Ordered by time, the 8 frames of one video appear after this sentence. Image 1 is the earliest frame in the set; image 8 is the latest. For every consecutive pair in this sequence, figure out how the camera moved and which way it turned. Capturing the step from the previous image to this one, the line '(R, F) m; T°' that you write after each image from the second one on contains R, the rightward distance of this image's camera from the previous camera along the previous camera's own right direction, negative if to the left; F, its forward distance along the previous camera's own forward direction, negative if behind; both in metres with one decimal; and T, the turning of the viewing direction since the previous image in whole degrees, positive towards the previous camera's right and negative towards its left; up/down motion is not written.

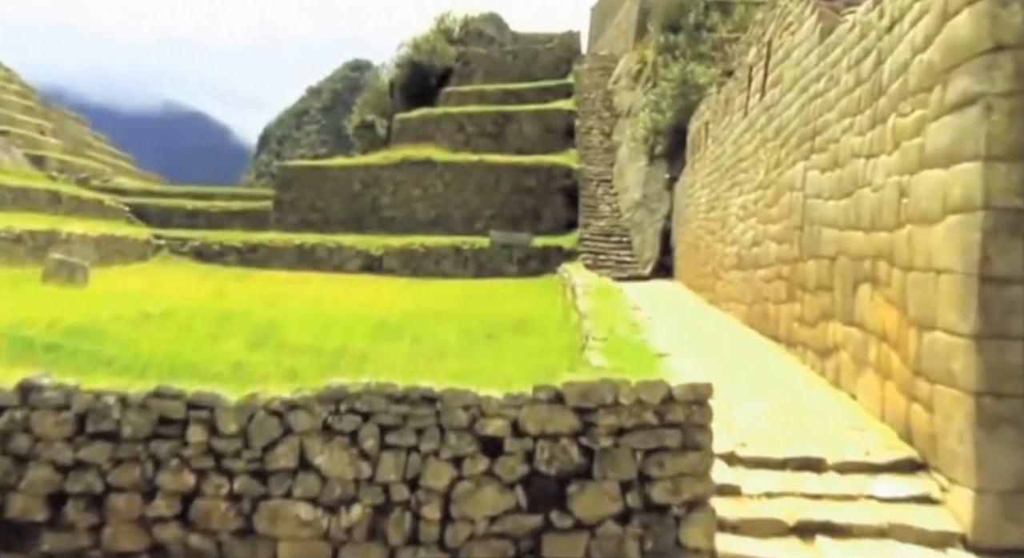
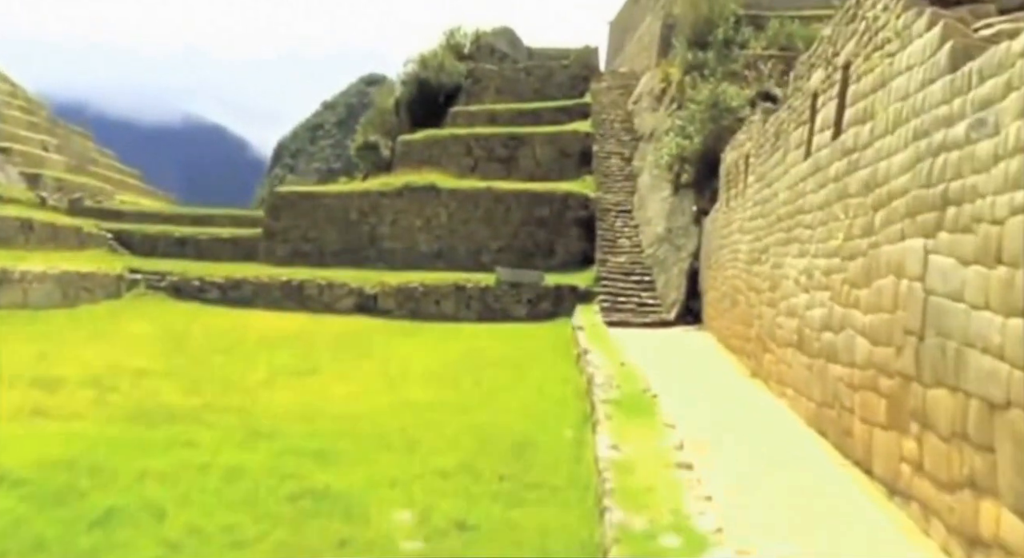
(+0.1, +1.5) m; -1°
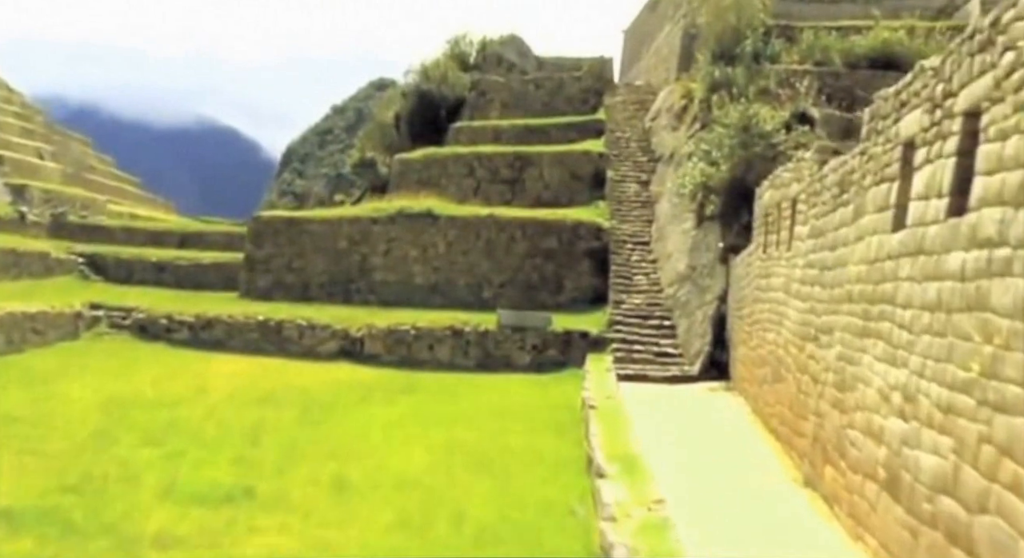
(+0.1, +1.5) m; -1°
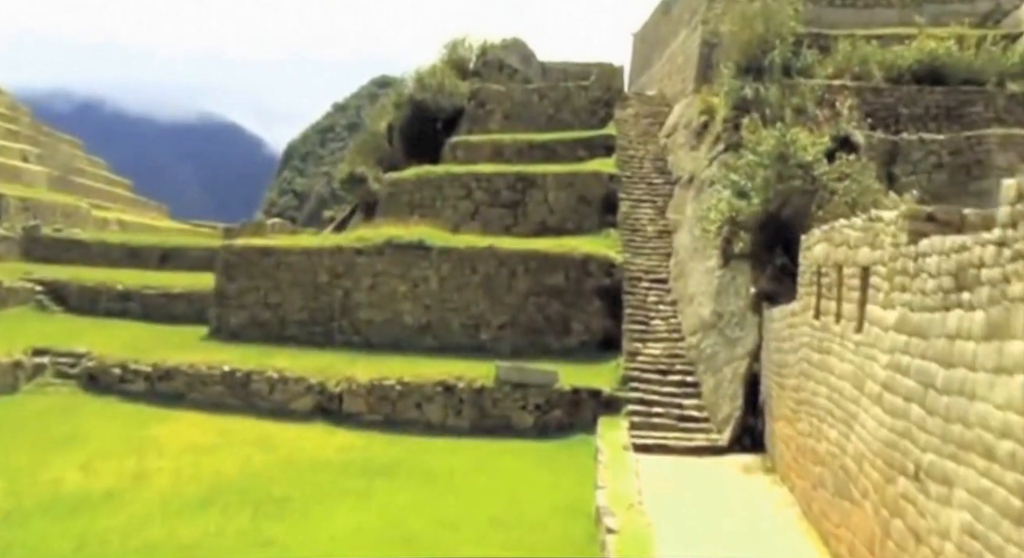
(0.0, +1.5) m; 0°
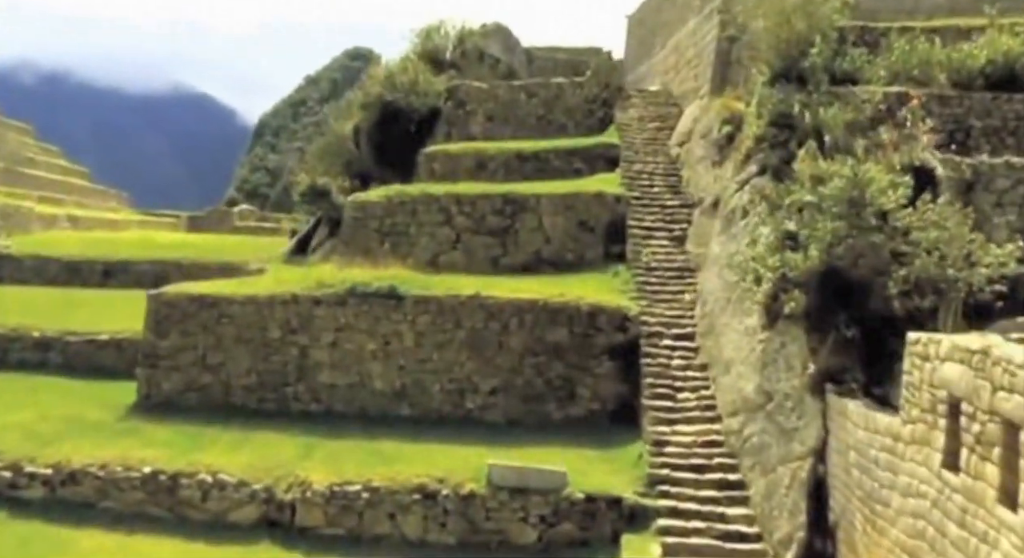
(-0.2, +2.3) m; +2°
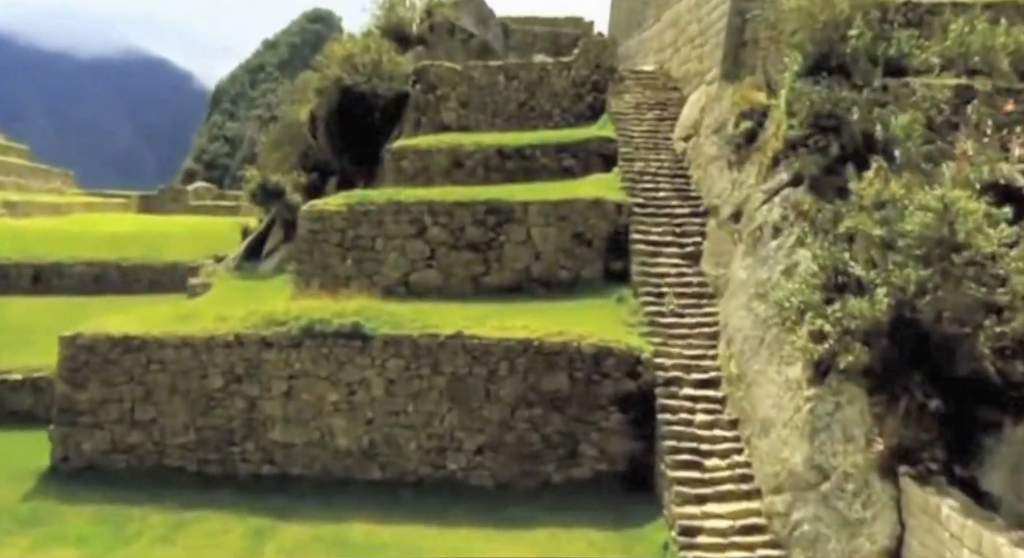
(-0.2, +1.8) m; +2°
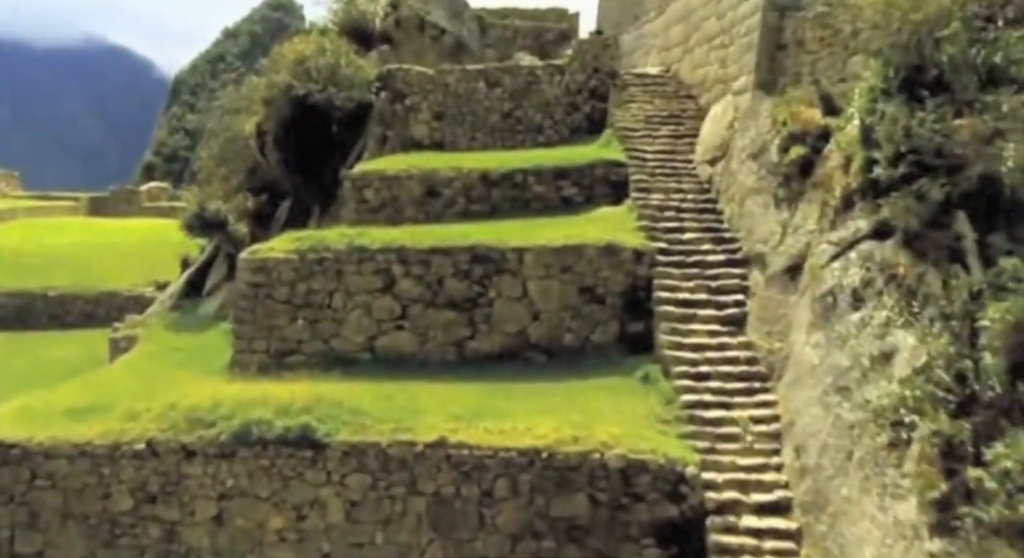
(-0.2, +2.2) m; +2°
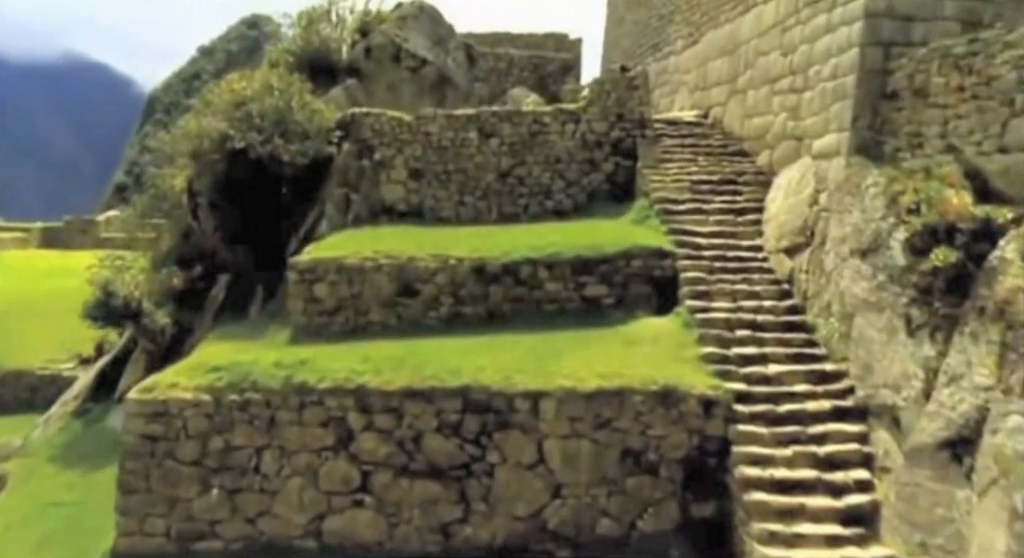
(-0.2, +2.7) m; +1°
